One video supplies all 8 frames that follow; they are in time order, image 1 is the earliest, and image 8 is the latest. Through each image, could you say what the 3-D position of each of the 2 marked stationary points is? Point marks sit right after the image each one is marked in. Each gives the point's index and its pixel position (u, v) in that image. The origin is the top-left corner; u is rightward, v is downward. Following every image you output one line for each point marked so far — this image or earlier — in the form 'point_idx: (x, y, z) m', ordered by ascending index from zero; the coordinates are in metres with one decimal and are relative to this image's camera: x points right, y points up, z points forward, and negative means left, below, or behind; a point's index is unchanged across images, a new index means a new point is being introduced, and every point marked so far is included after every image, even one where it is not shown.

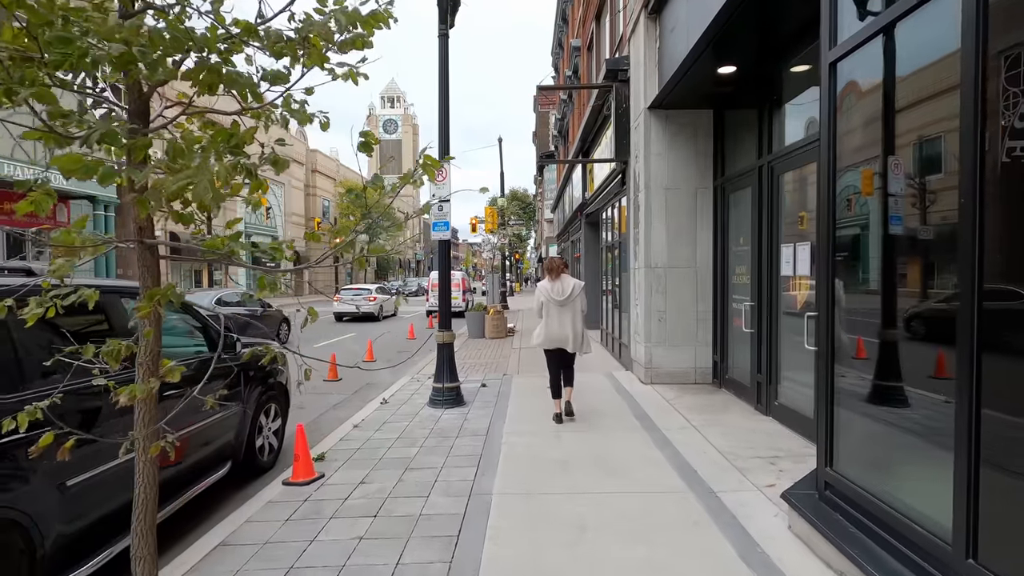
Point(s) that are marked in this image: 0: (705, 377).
0: (+3.0, -1.4, +8.3) m
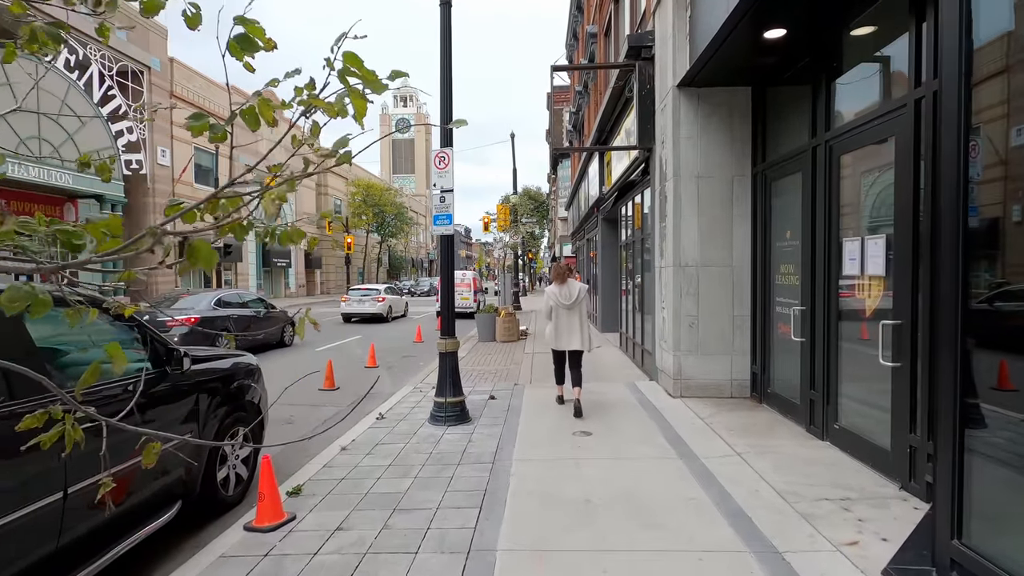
0: (+3.2, -1.4, +7.3) m
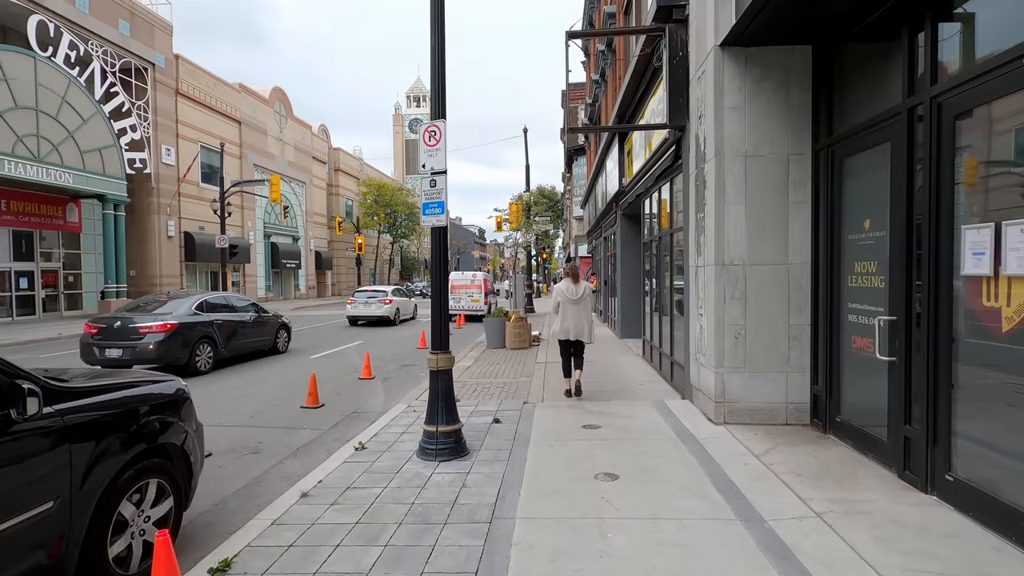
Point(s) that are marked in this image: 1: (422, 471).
0: (+3.2, -1.5, +6.0) m
1: (-0.9, -1.8, +5.1) m
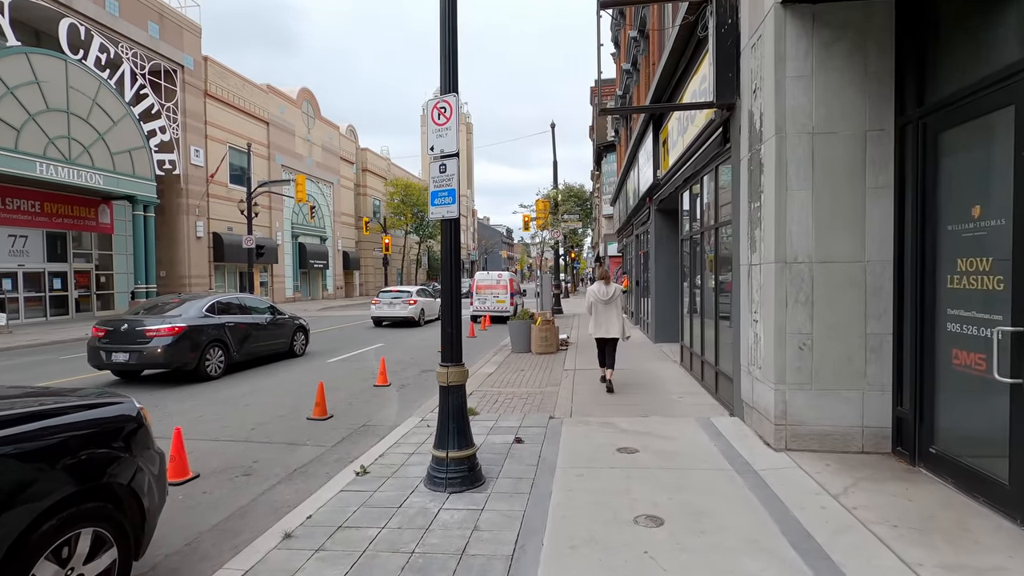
0: (+3.5, -1.5, +5.0) m
1: (-0.7, -1.8, +4.3) m
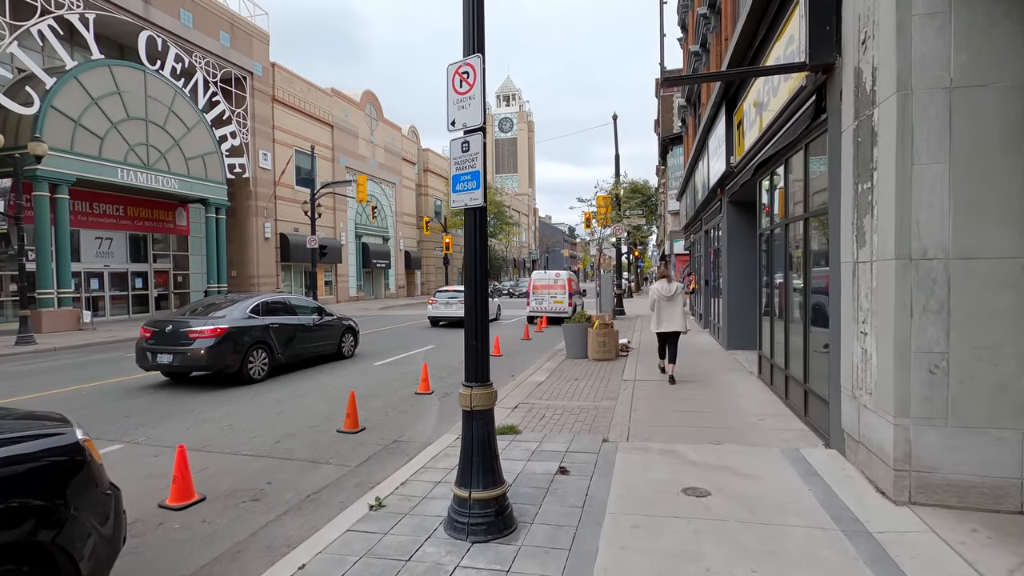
0: (+3.7, -1.5, +3.7) m
1: (-0.5, -1.8, +3.5) m
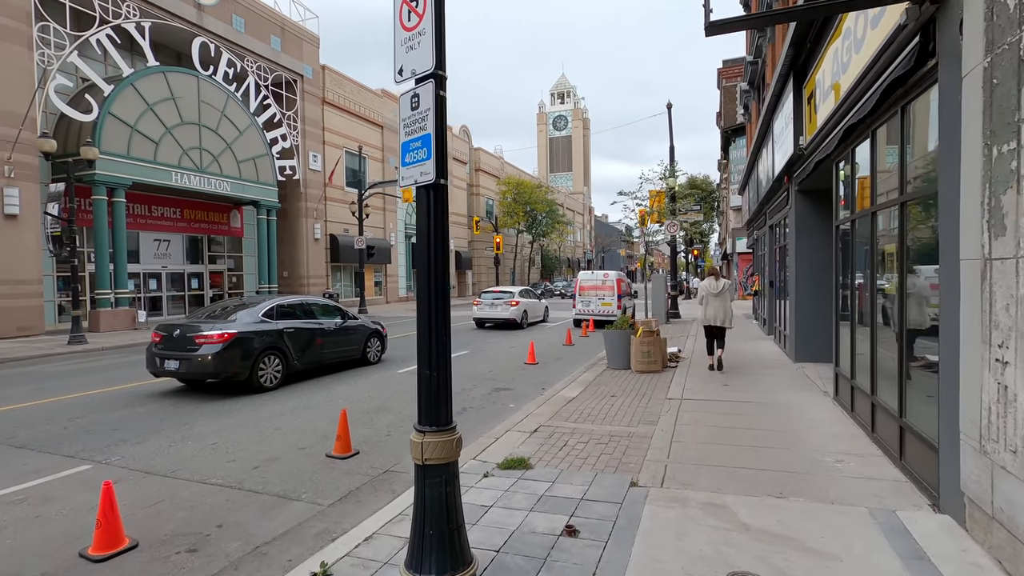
0: (+3.5, -1.6, +2.2) m
1: (-0.7, -1.8, +2.5) m
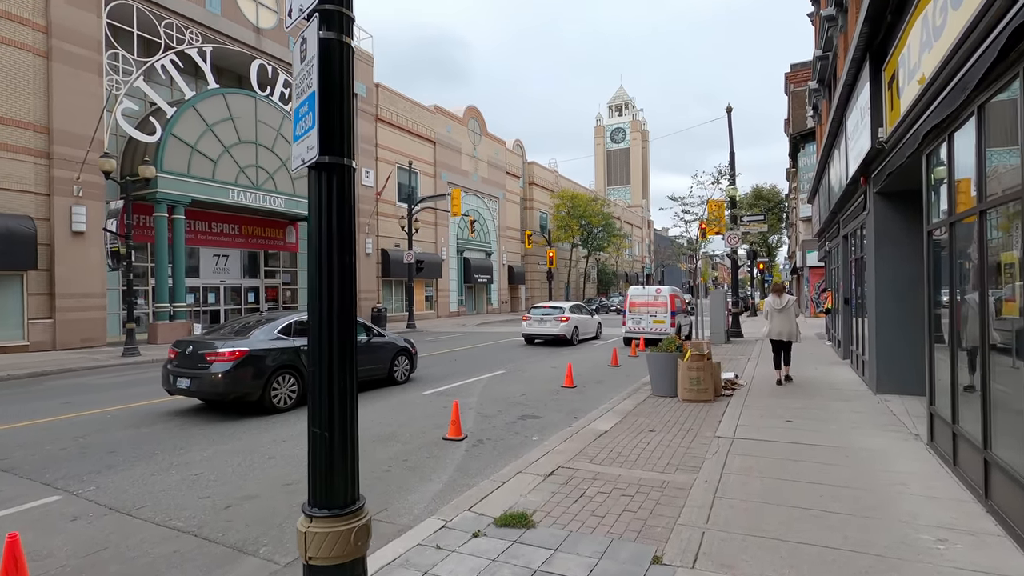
0: (+3.2, -1.6, +0.9) m
1: (-1.0, -1.9, +1.6) m
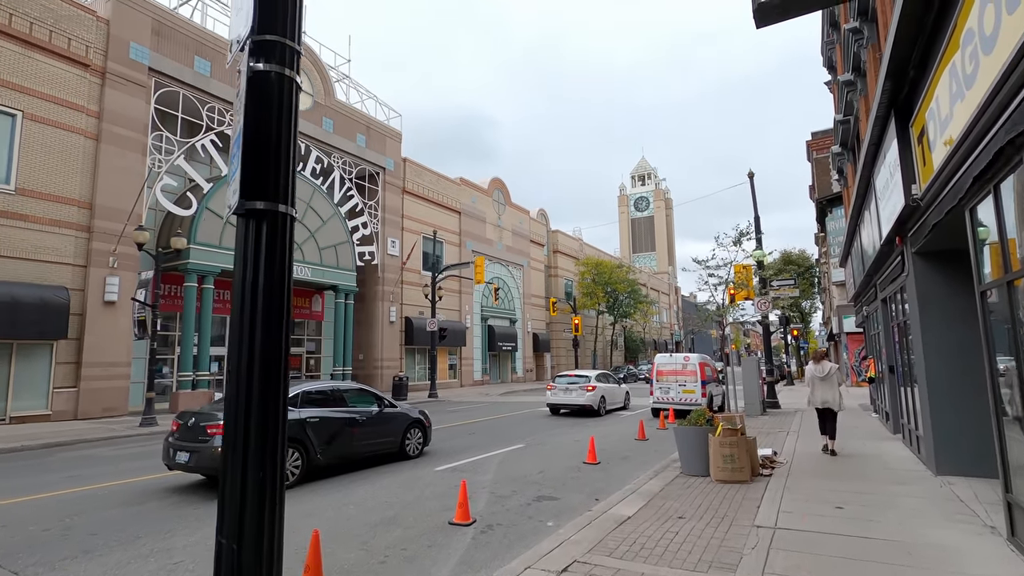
0: (+3.0, -1.7, +0.2) m
1: (-1.1, -2.1, +1.1) m
